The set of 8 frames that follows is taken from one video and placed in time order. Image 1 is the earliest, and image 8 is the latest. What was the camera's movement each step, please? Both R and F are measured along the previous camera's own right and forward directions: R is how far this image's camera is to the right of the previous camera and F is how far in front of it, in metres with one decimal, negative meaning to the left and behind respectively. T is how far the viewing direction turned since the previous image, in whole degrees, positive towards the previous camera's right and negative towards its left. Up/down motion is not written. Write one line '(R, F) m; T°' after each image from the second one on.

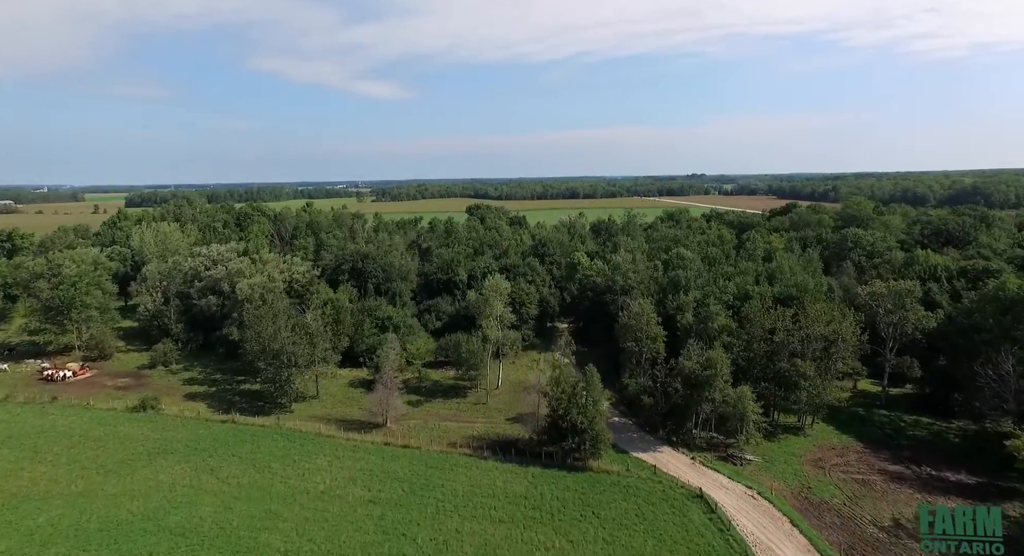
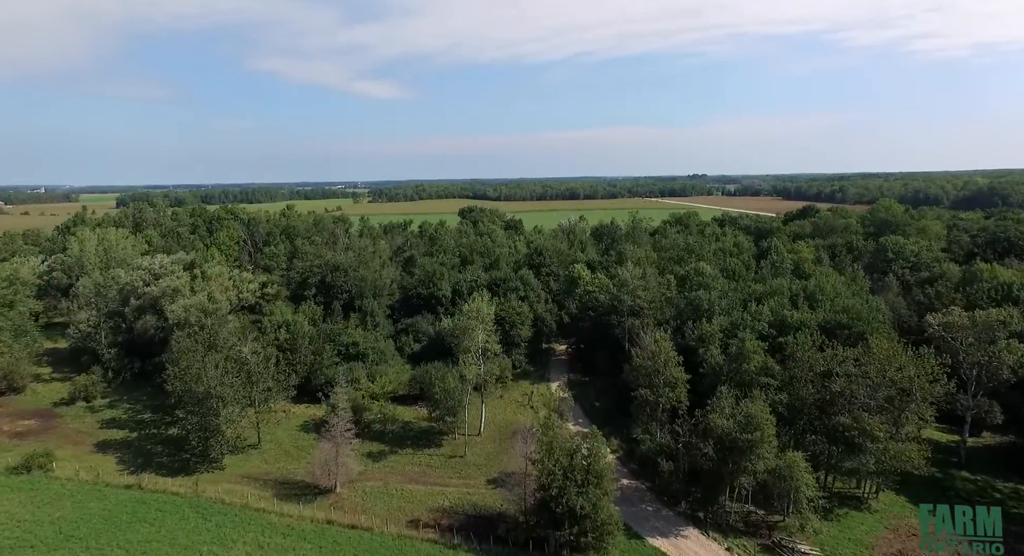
(+0.9, +7.4) m; 0°
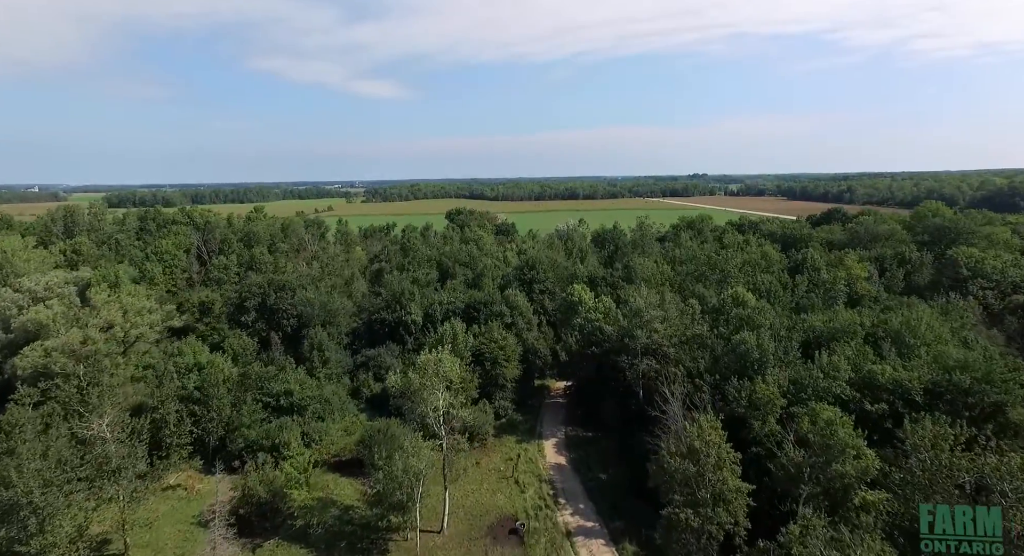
(+1.1, +9.8) m; 0°
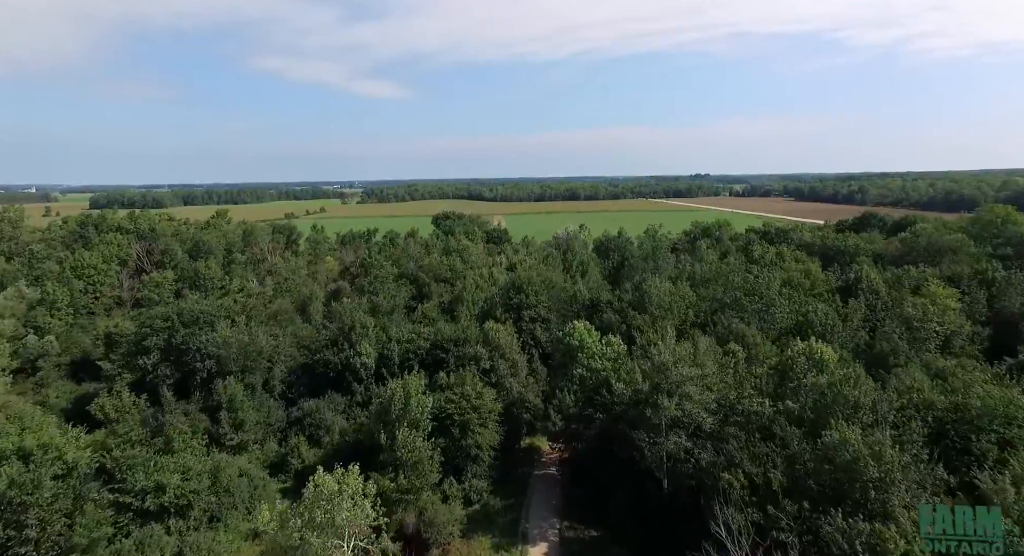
(+1.2, +9.9) m; 0°
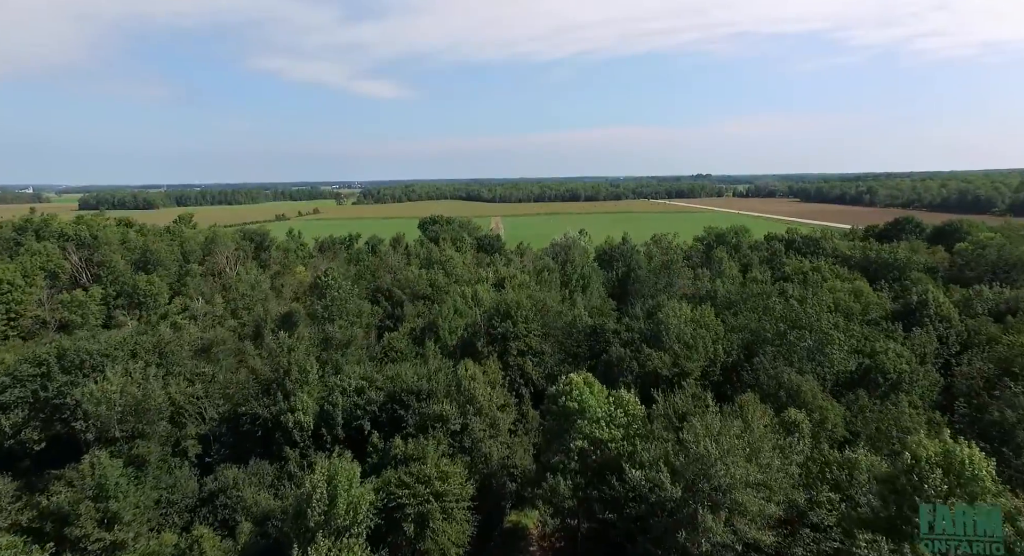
(+0.9, +7.8) m; 0°
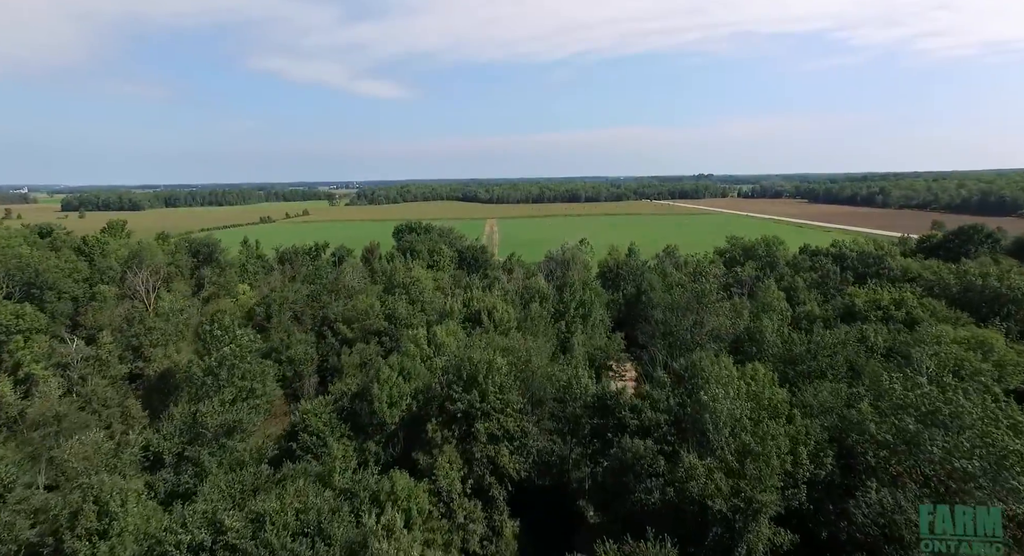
(+1.4, +11.4) m; 0°
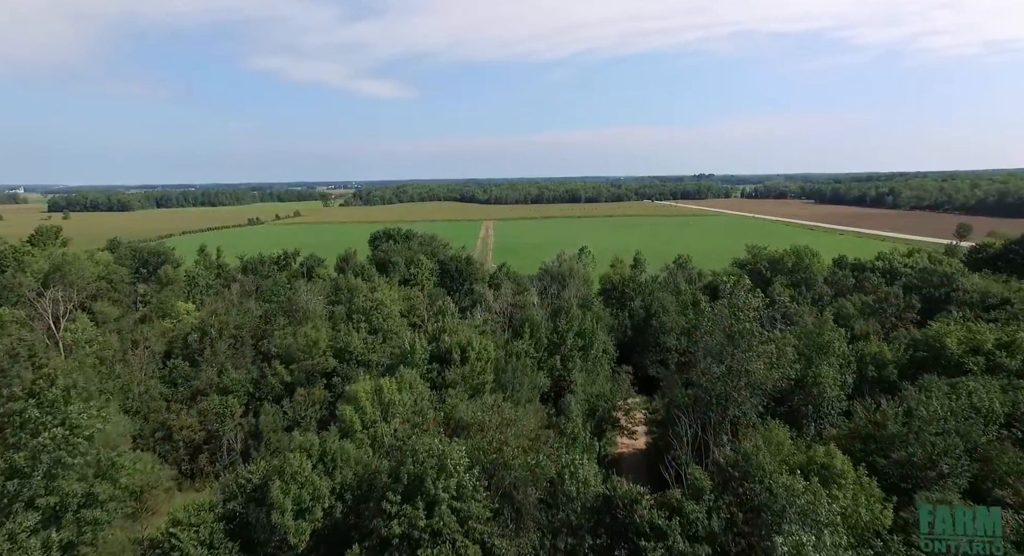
(+1.1, +8.2) m; 0°
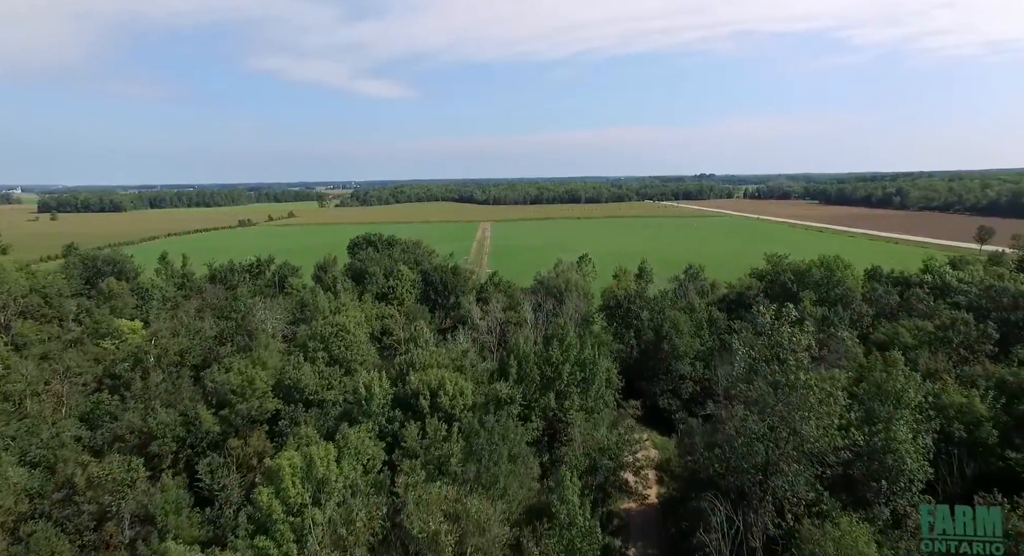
(+0.8, +6.0) m; 0°
